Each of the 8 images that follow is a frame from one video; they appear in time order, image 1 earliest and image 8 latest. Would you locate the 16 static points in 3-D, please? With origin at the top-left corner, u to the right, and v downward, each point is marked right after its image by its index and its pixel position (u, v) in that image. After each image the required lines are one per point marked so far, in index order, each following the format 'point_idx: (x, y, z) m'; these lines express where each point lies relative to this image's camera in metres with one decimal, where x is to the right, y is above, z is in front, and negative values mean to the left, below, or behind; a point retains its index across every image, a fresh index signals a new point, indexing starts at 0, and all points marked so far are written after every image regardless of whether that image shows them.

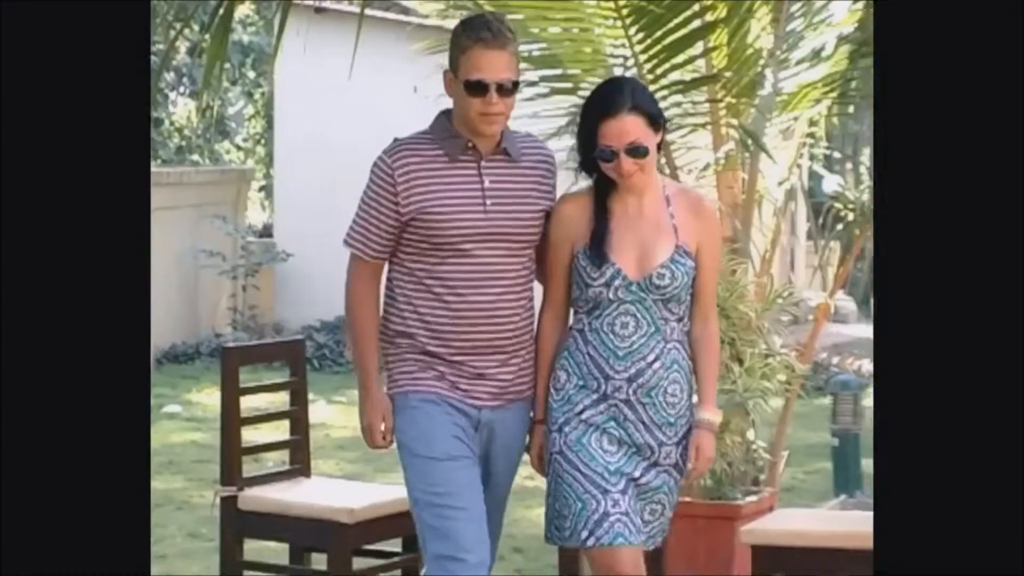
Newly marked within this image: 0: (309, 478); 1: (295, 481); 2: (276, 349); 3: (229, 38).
0: (-0.3, -0.3, +3.4) m
1: (-0.3, -0.3, +3.4) m
2: (-0.3, -0.1, +3.4) m
3: (-0.4, +0.4, +3.5) m
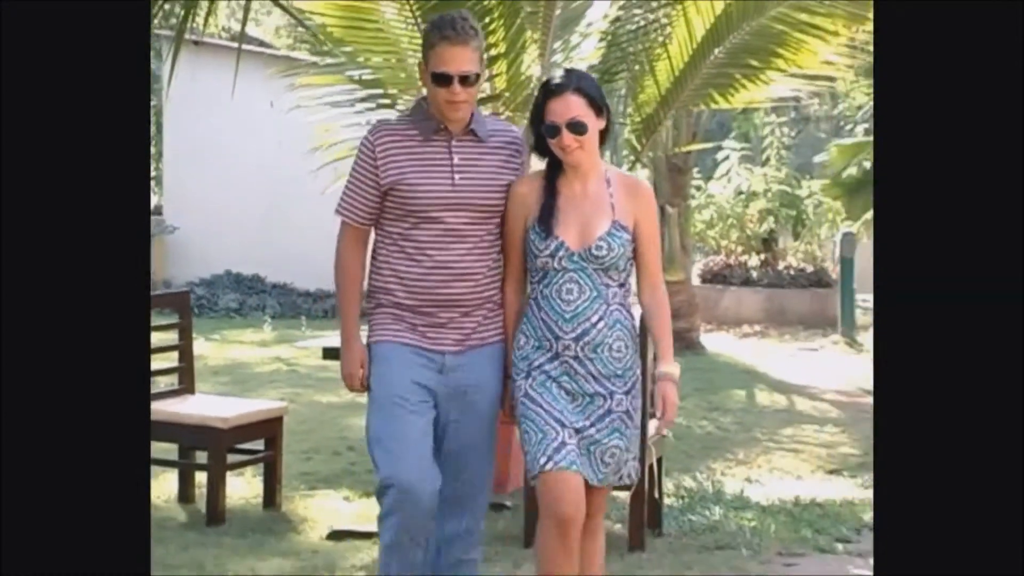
0: (-0.6, -0.2, +4.5) m
1: (-0.6, -0.2, +4.5) m
2: (-0.6, 0.0, +4.5) m
3: (-0.7, +0.4, +4.6) m
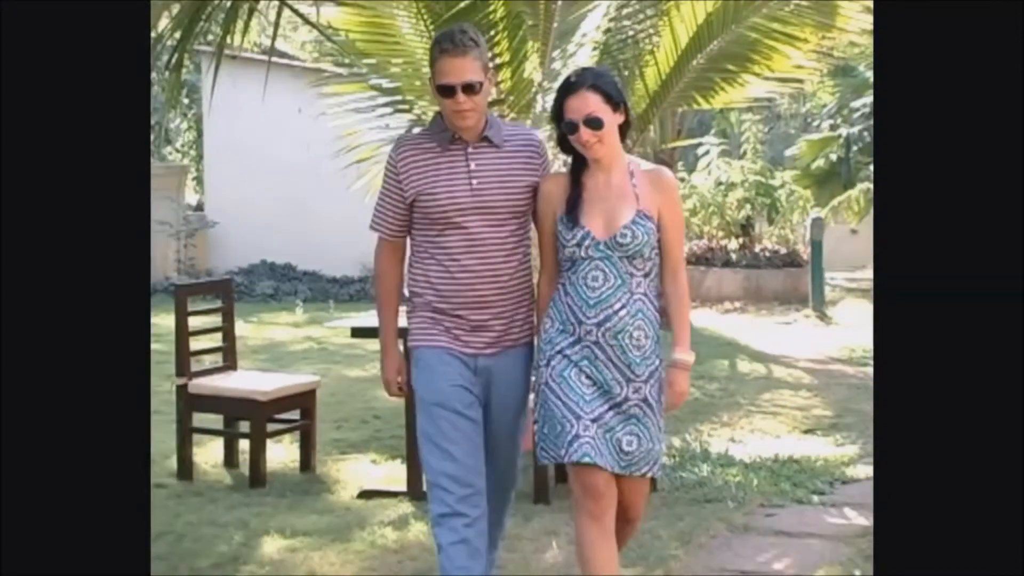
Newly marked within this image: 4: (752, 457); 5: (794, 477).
0: (-0.6, -0.2, +5.1) m
1: (-0.6, -0.2, +5.1) m
2: (-0.6, 0.0, +5.0) m
3: (-0.7, +0.4, +5.1) m
4: (+0.6, -0.4, +5.5) m
5: (+0.6, -0.4, +5.3) m
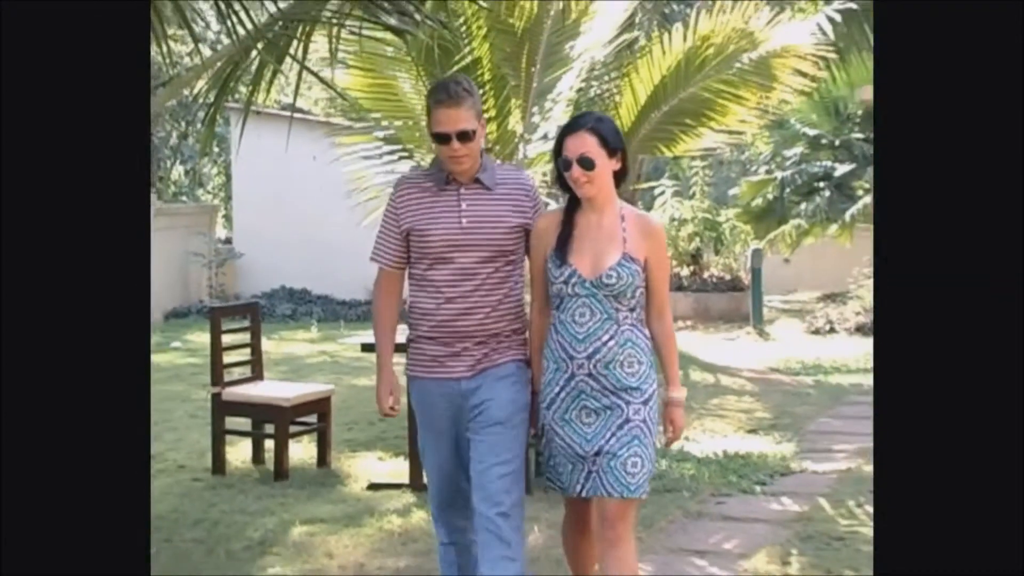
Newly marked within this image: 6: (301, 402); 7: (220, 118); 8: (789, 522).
0: (-0.6, -0.2, +5.9) m
1: (-0.6, -0.2, +5.9) m
2: (-0.7, 0.0, +5.8) m
3: (-0.7, +0.4, +6.0) m
4: (+0.5, -0.4, +6.4) m
5: (+0.6, -0.5, +6.2) m
6: (-0.5, -0.3, +5.8) m
7: (-0.7, +0.4, +6.0) m
8: (+0.7, -0.6, +5.9) m
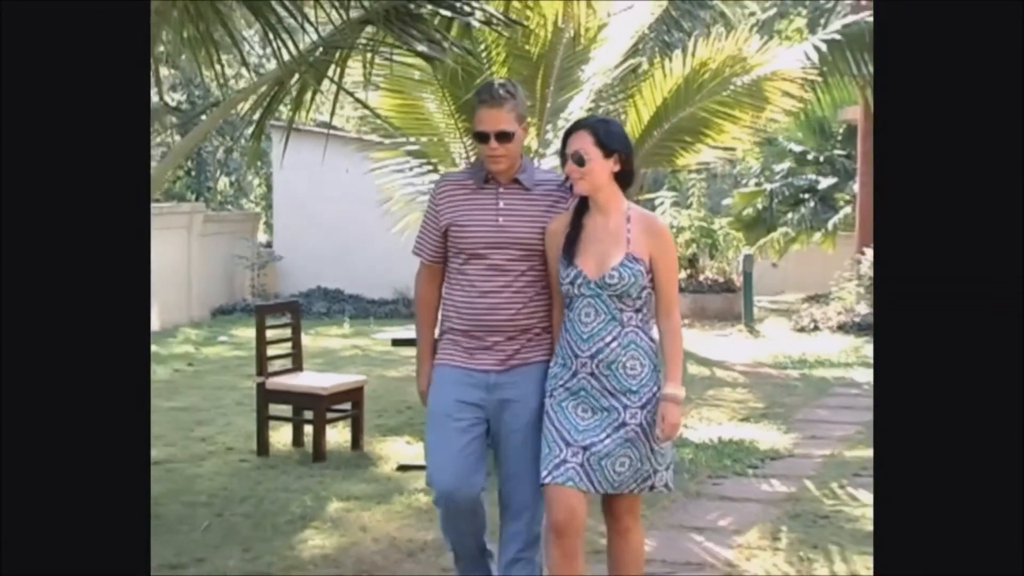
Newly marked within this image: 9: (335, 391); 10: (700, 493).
0: (-0.6, -0.2, +6.5) m
1: (-0.6, -0.2, +6.5) m
2: (-0.6, 0.0, +6.5) m
3: (-0.7, +0.4, +6.6) m
4: (+0.6, -0.4, +7.0) m
5: (+0.6, -0.5, +6.8) m
6: (-0.5, -0.3, +6.4) m
7: (-0.7, +0.4, +6.6) m
8: (+0.7, -0.6, +6.5) m
9: (-0.5, -0.3, +6.4) m
10: (+0.5, -0.6, +6.6) m
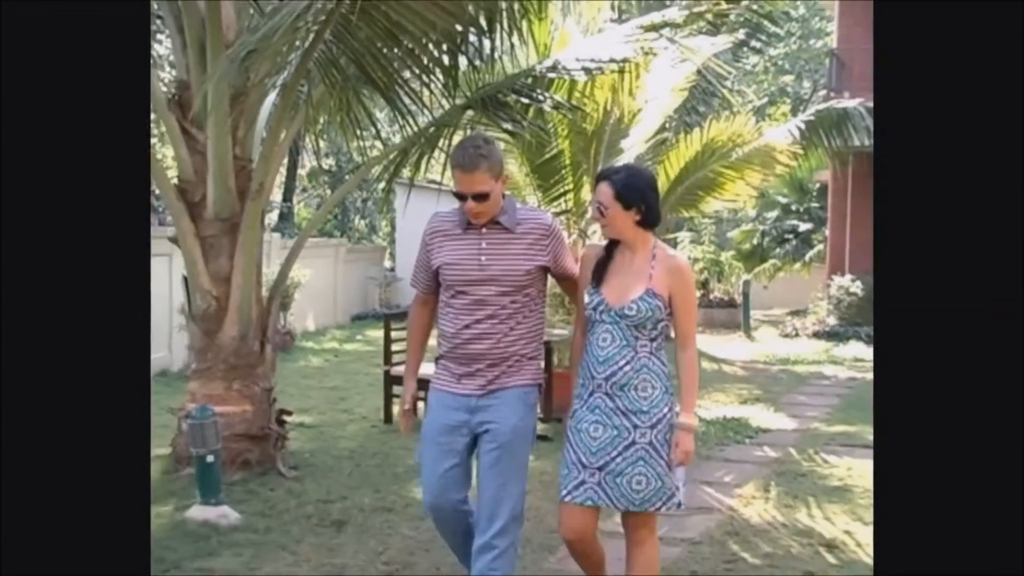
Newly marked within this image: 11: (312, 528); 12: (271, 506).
0: (-0.4, -0.3, +9.0) m
1: (-0.4, -0.3, +9.0) m
2: (-0.4, -0.1, +8.9) m
3: (-0.5, +0.3, +9.0) m
4: (+0.8, -0.5, +9.4) m
5: (+0.9, -0.5, +9.2) m
6: (-0.3, -0.3, +8.8) m
7: (-0.5, +0.4, +9.0) m
8: (+0.9, -0.6, +8.9) m
9: (-0.3, -0.3, +8.8) m
10: (+0.7, -0.6, +8.9) m
11: (-0.6, -0.8, +8.2) m
12: (-0.8, -0.8, +8.4) m
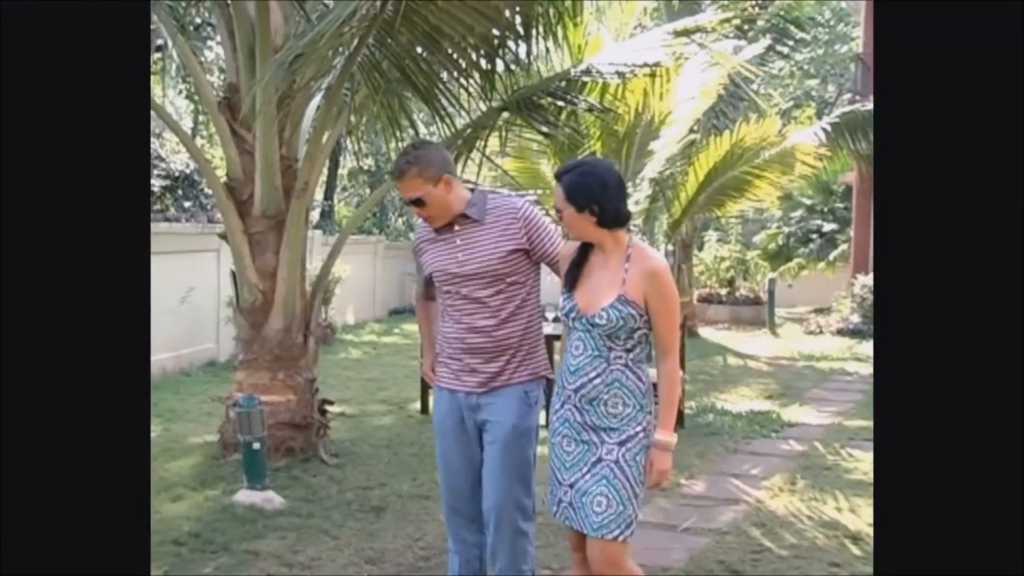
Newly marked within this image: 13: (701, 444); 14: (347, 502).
0: (-0.2, -0.3, +9.3) m
1: (-0.3, -0.3, +9.3) m
2: (-0.3, -0.1, +9.3) m
3: (-0.3, +0.4, +9.4) m
4: (+1.0, -0.5, +9.6) m
5: (+1.0, -0.5, +9.5) m
6: (-0.1, -0.3, +9.2) m
7: (-0.3, +0.4, +9.4) m
8: (+1.1, -0.6, +9.1) m
9: (-0.1, -0.3, +9.2) m
10: (+0.9, -0.6, +9.2) m
11: (-0.6, -0.8, +8.5) m
12: (-0.7, -0.8, +8.8) m
13: (+0.7, -0.6, +9.2) m
14: (-0.6, -0.8, +8.7) m
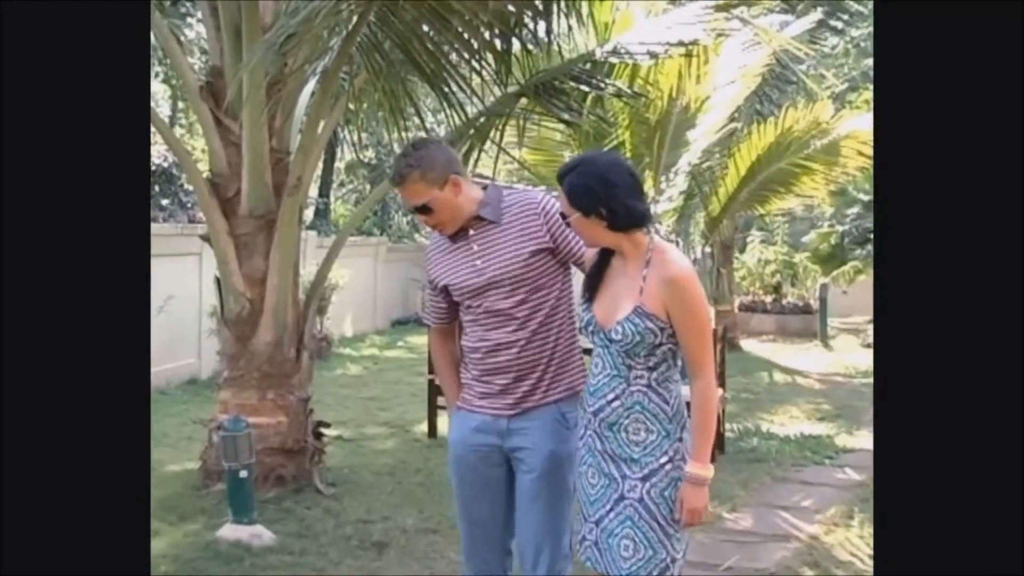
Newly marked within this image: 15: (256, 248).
0: (-0.2, -0.3, +8.3) m
1: (-0.2, -0.3, +8.3) m
2: (-0.2, -0.1, +8.2) m
3: (-0.3, +0.3, +8.4) m
4: (+1.0, -0.5, +8.6) m
5: (+1.1, -0.6, +8.4) m
6: (-0.1, -0.3, +8.1) m
7: (-0.3, +0.4, +8.4) m
8: (+1.1, -0.7, +8.0) m
9: (-0.1, -0.3, +8.1) m
10: (+0.9, -0.6, +8.1) m
11: (-0.5, -0.8, +7.5) m
12: (-0.7, -0.8, +7.8) m
13: (+0.8, -0.6, +8.2) m
14: (-0.5, -0.8, +7.6) m
15: (-0.9, +0.1, +8.1) m
